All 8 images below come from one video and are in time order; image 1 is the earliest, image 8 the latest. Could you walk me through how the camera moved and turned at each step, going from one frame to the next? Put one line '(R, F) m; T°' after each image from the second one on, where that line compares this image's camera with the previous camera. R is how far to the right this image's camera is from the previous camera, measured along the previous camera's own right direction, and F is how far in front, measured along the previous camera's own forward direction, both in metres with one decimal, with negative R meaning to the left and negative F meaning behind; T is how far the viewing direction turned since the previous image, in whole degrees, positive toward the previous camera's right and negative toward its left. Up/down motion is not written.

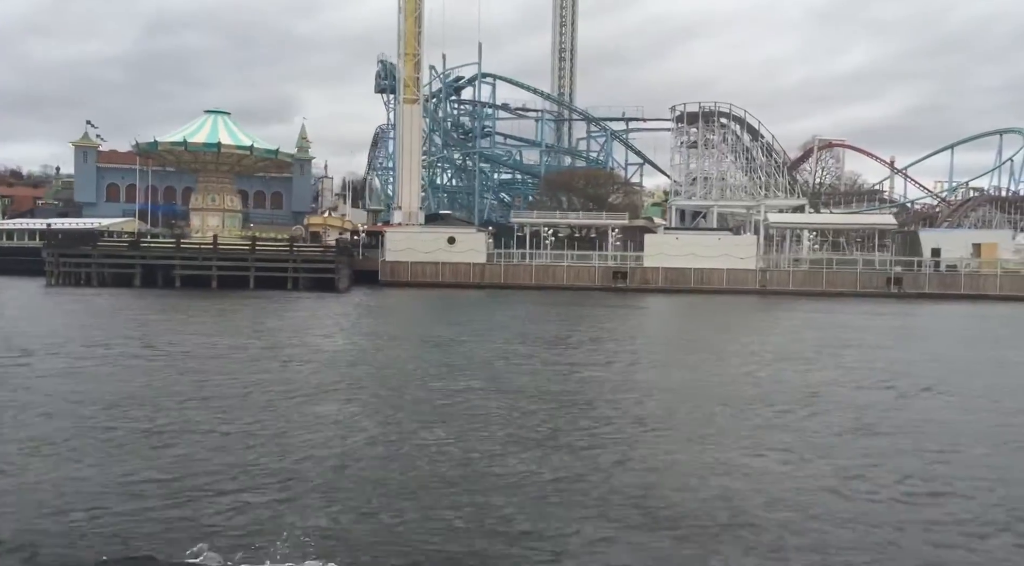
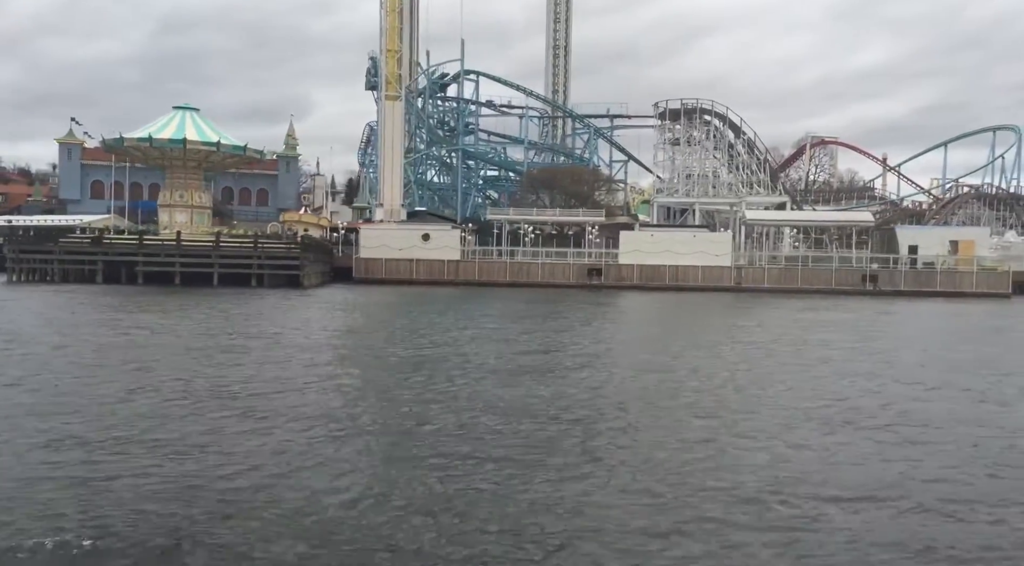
(+1.0, +0.1) m; 0°
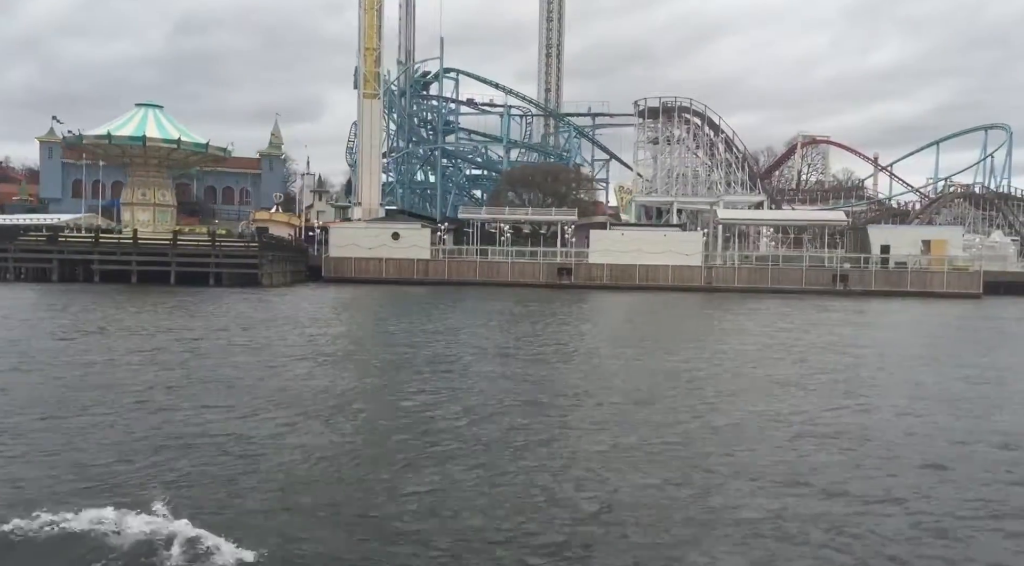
(+1.2, +0.2) m; 0°
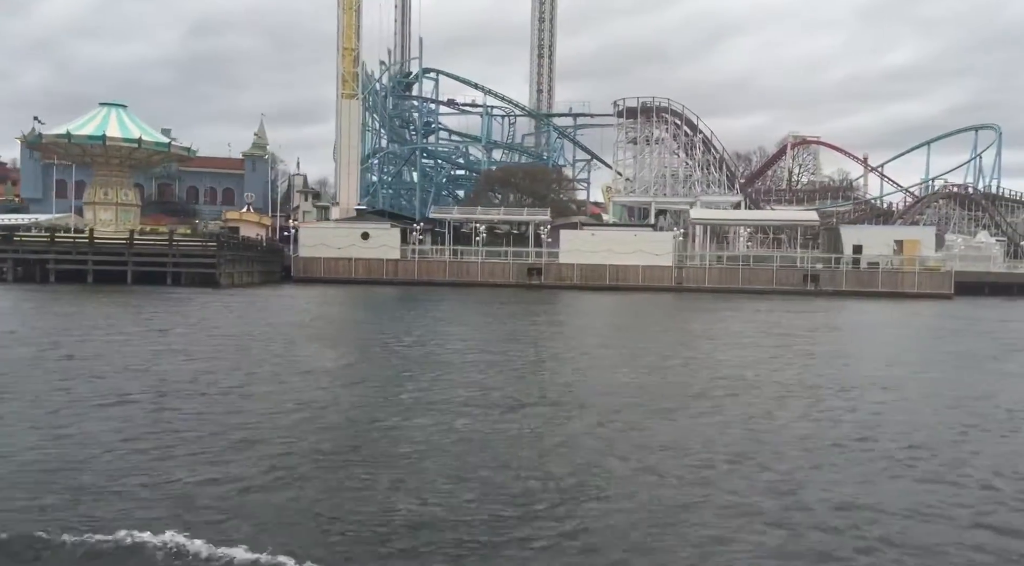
(+1.1, +0.2) m; 0°
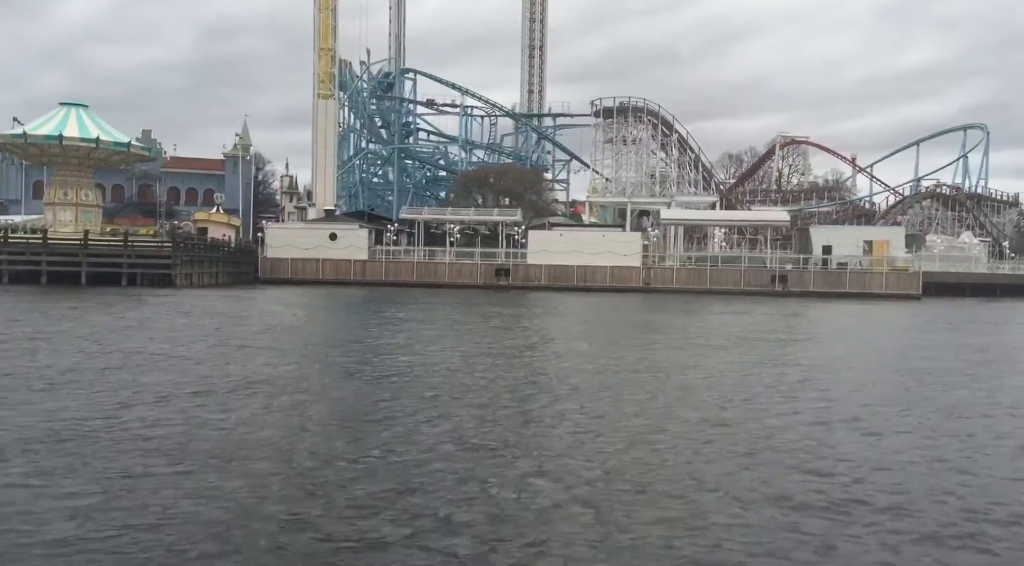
(+1.2, +0.2) m; 0°
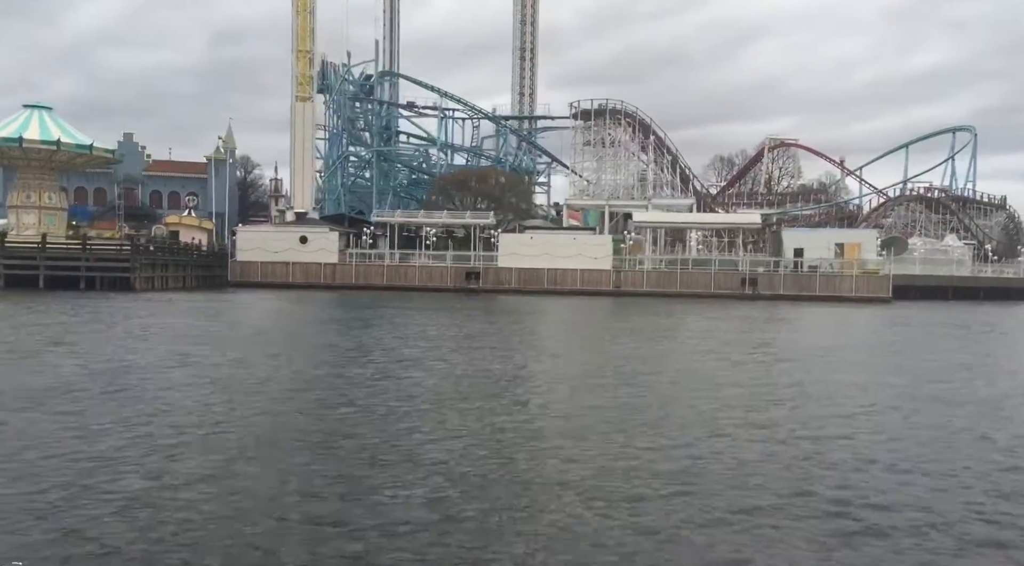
(+1.0, +0.2) m; 0°
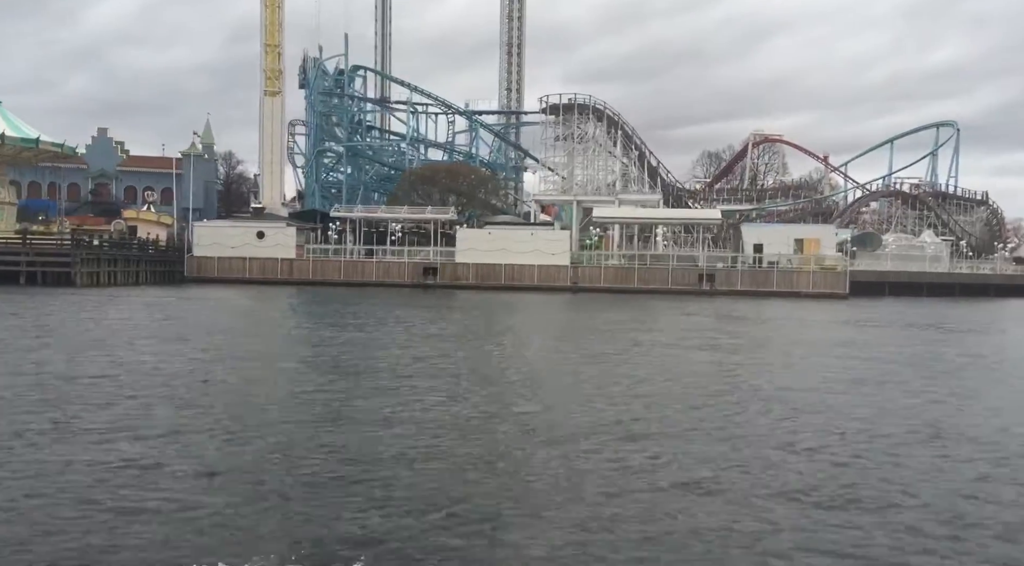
(+1.4, +0.3) m; 0°
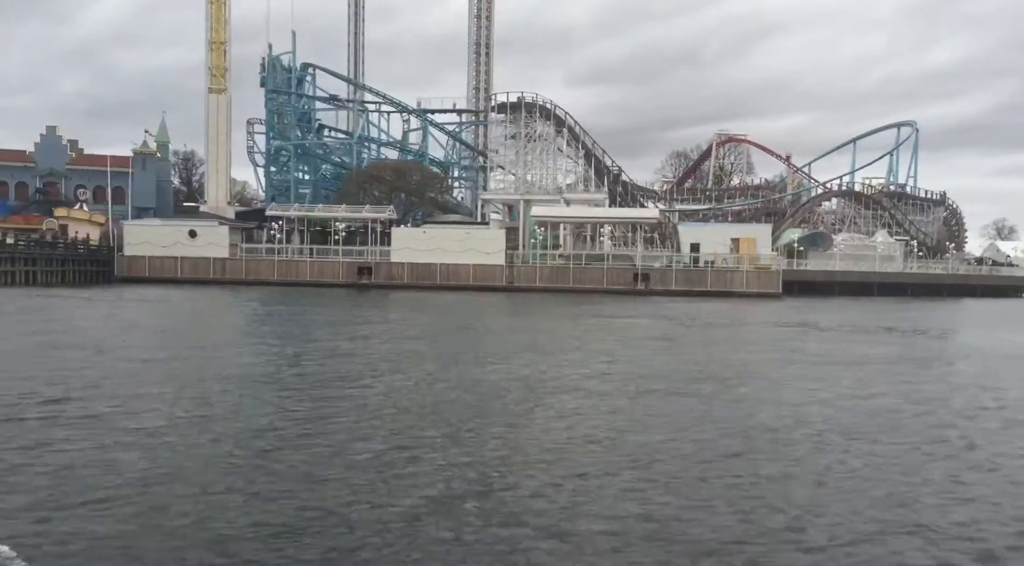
(+1.5, +0.4) m; +1°
